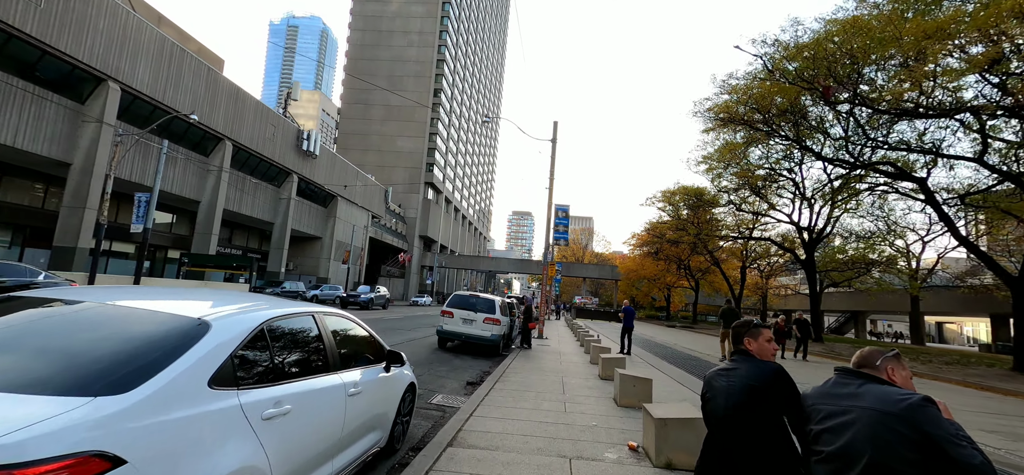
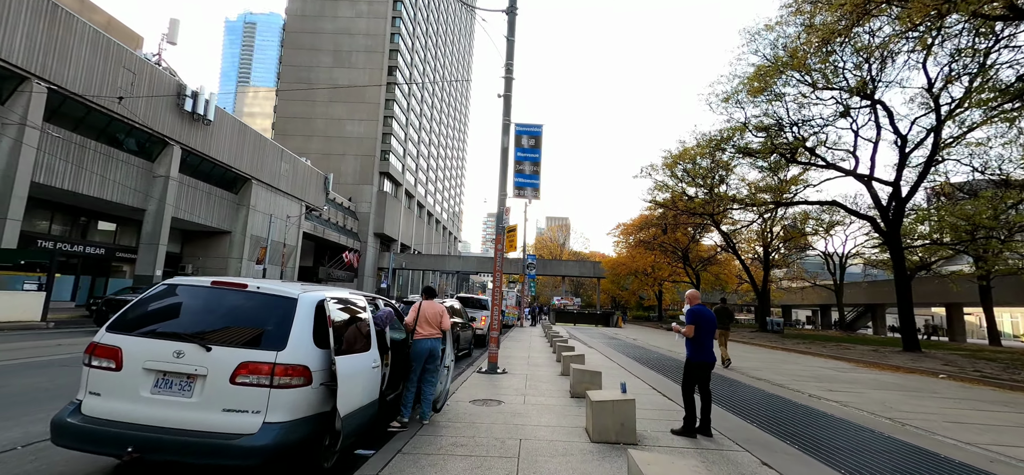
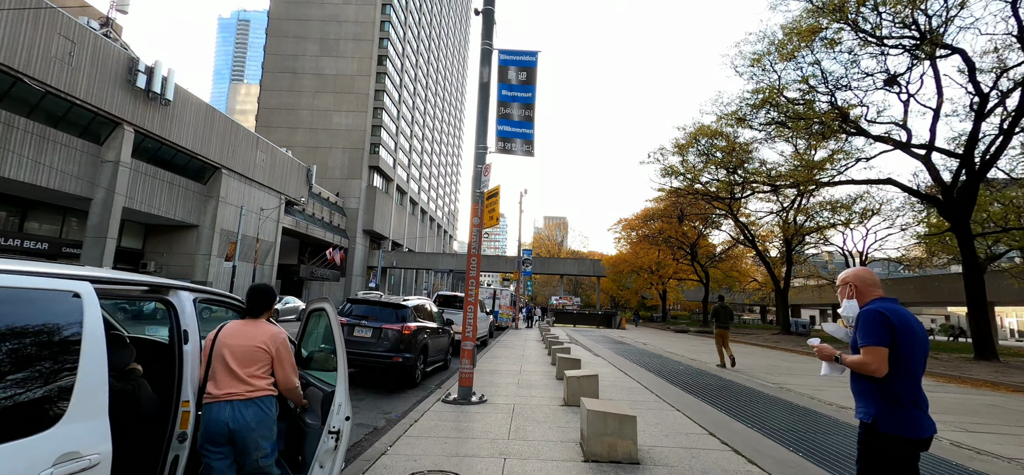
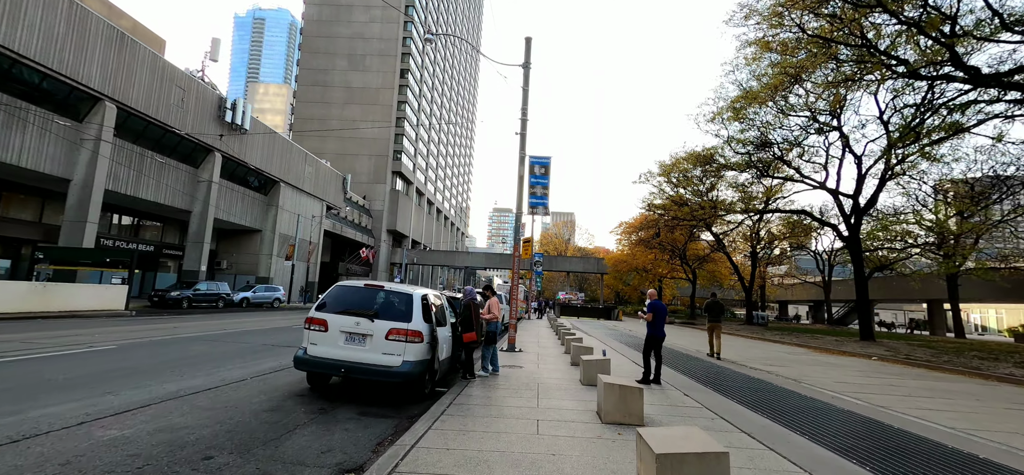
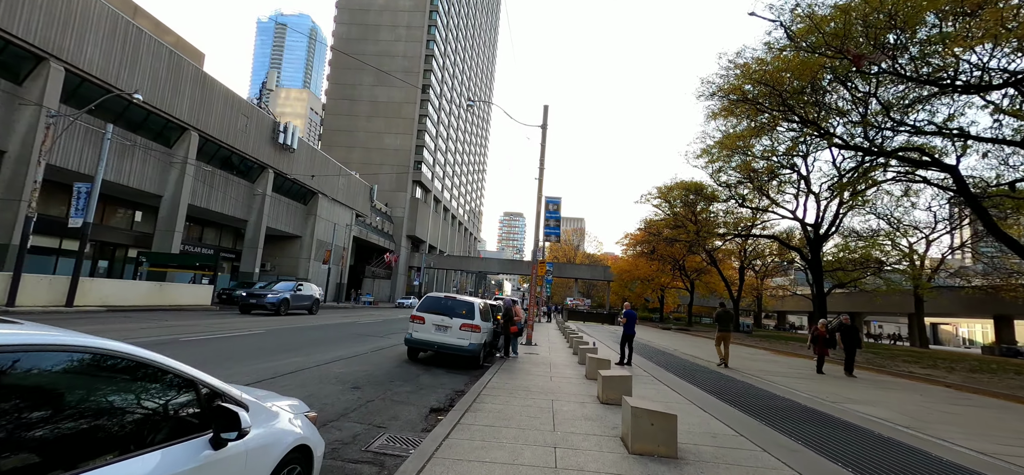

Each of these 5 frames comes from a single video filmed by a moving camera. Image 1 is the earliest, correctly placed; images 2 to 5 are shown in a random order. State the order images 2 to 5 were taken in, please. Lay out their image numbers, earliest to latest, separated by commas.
5, 4, 2, 3
